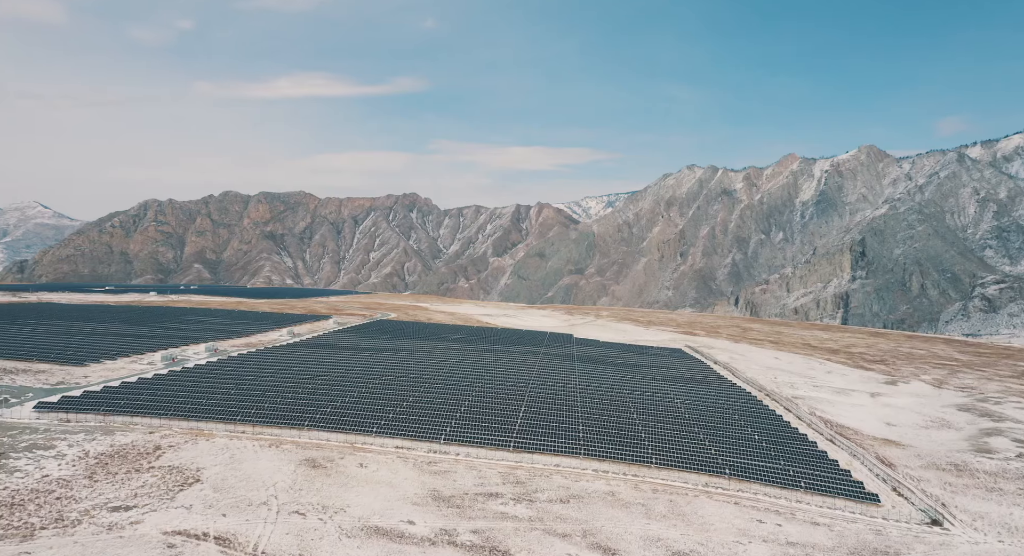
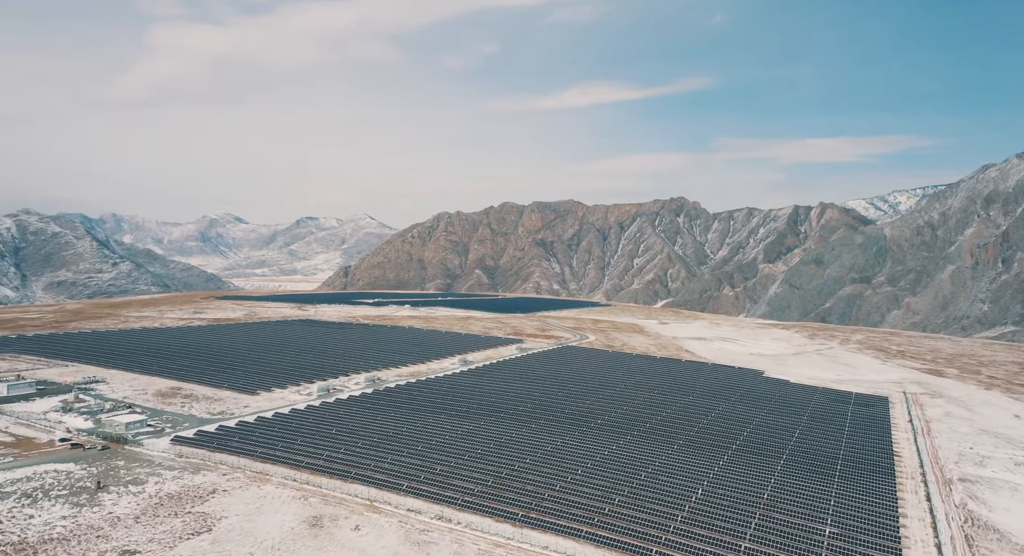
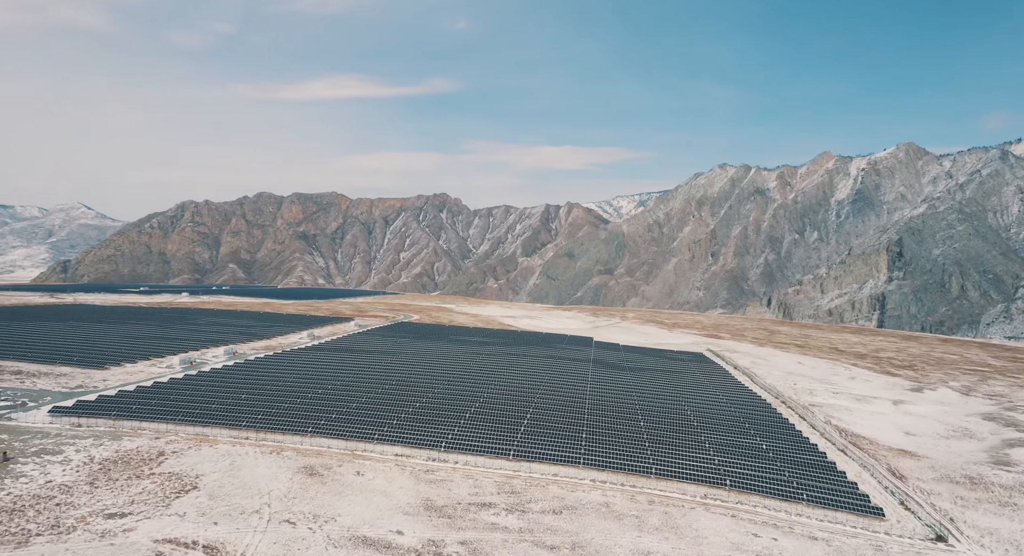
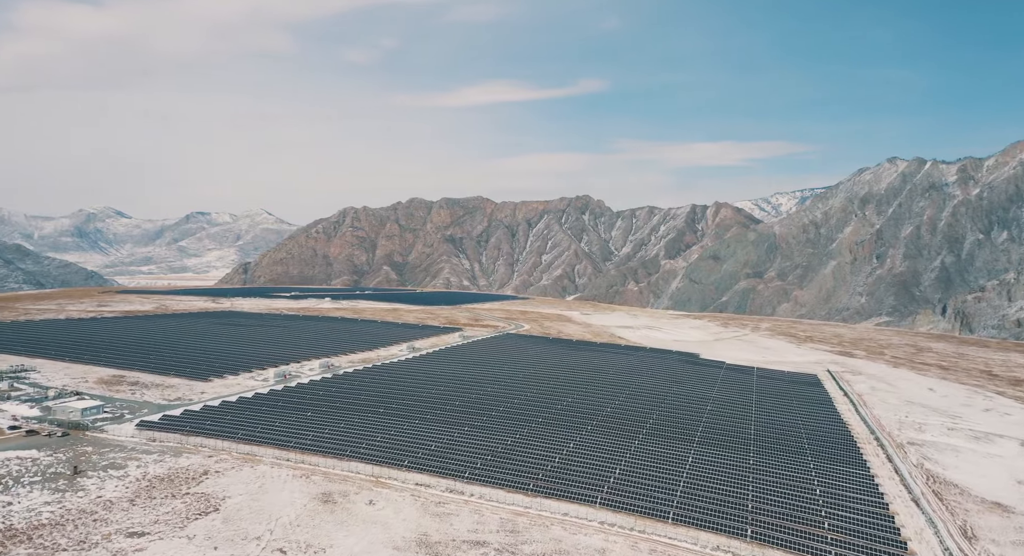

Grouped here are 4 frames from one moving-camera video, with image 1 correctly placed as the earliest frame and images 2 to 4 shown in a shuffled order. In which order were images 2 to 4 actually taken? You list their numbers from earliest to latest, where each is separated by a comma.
3, 4, 2
